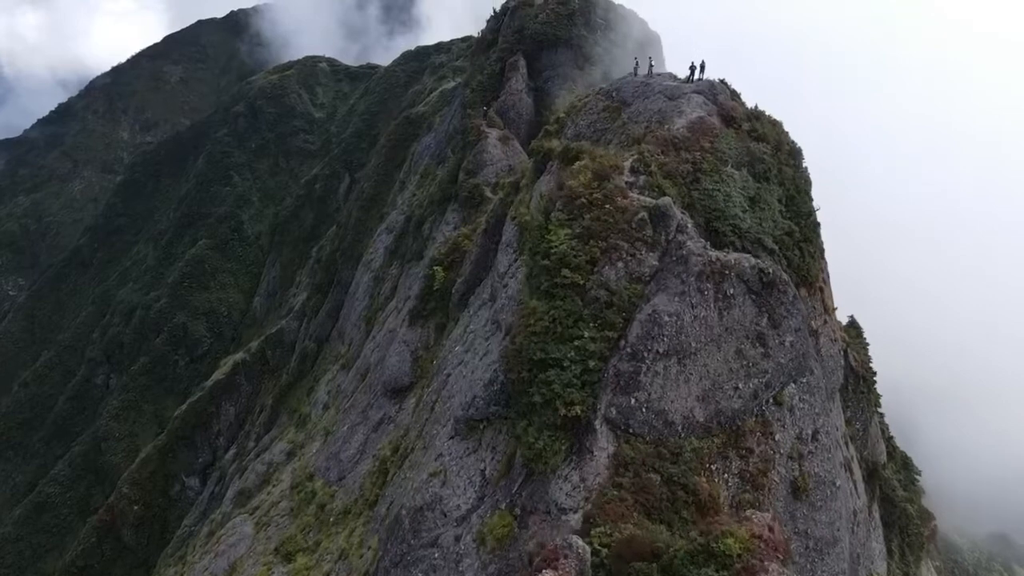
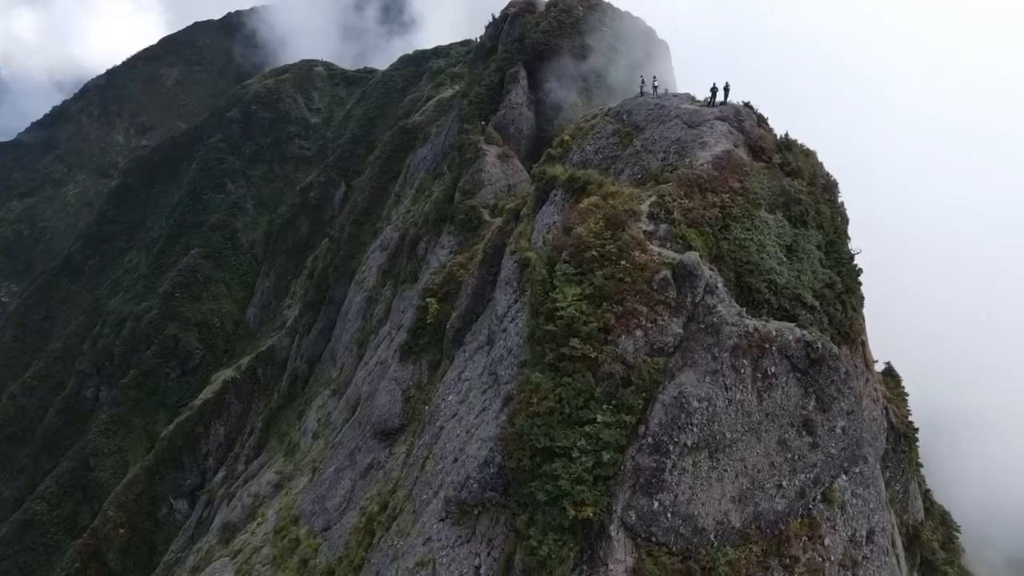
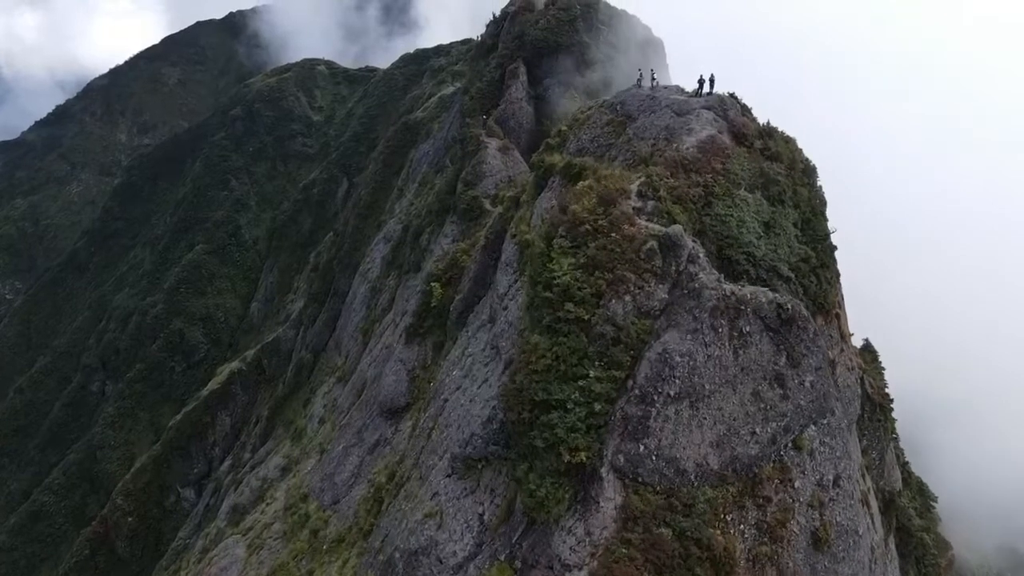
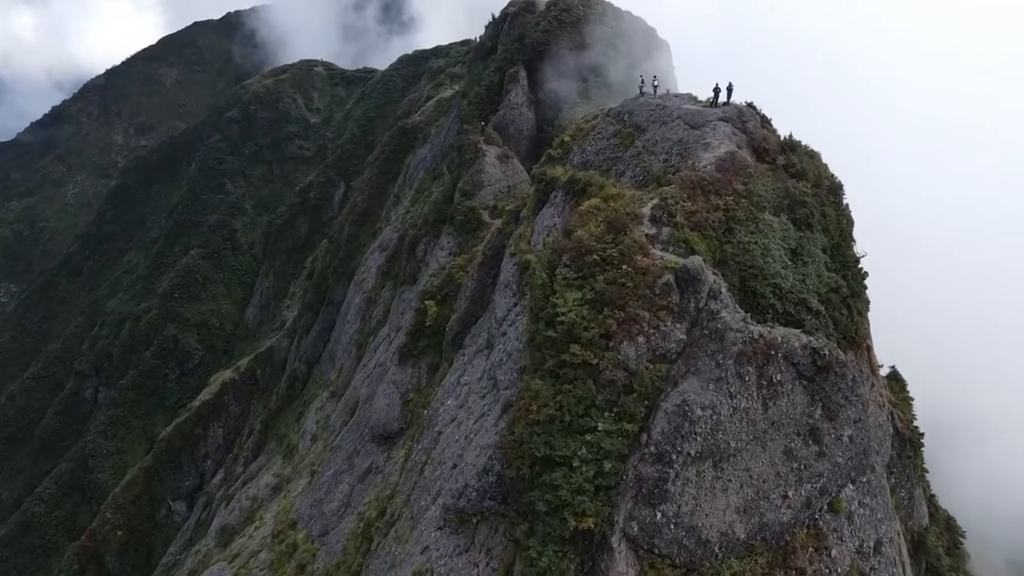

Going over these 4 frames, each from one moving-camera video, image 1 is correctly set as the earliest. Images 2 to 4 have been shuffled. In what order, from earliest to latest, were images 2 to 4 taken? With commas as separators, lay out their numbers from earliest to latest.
3, 2, 4
